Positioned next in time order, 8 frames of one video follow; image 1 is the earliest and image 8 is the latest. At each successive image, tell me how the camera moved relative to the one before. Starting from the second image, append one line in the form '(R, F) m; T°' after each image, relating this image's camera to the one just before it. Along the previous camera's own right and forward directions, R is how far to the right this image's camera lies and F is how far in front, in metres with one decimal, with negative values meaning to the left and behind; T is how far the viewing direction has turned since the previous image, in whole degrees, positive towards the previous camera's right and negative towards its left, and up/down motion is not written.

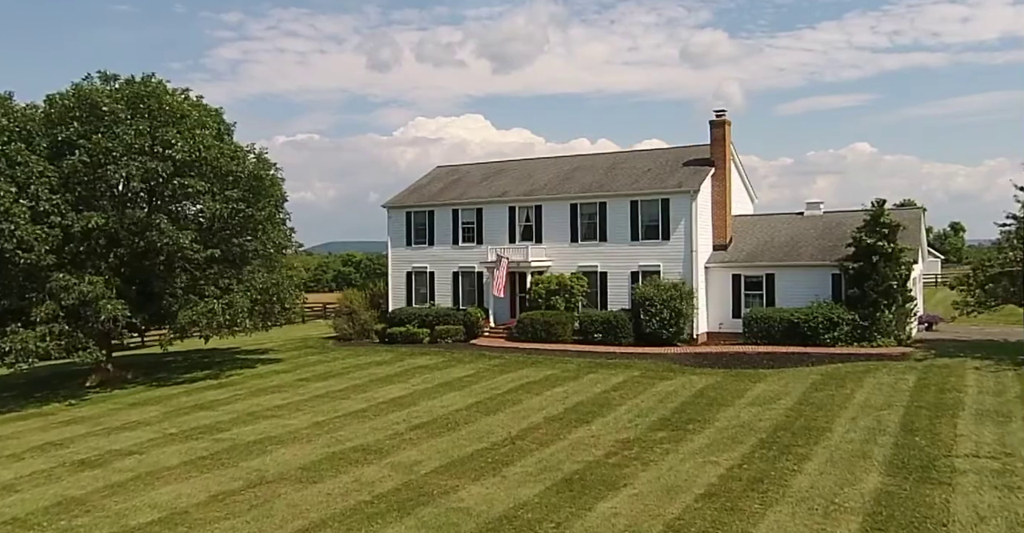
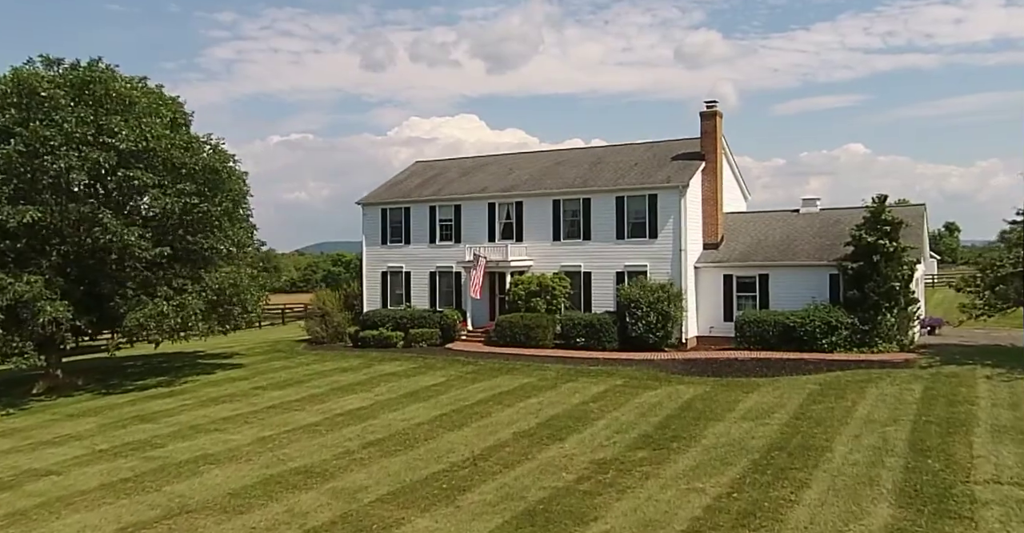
(+0.6, +2.0) m; 0°
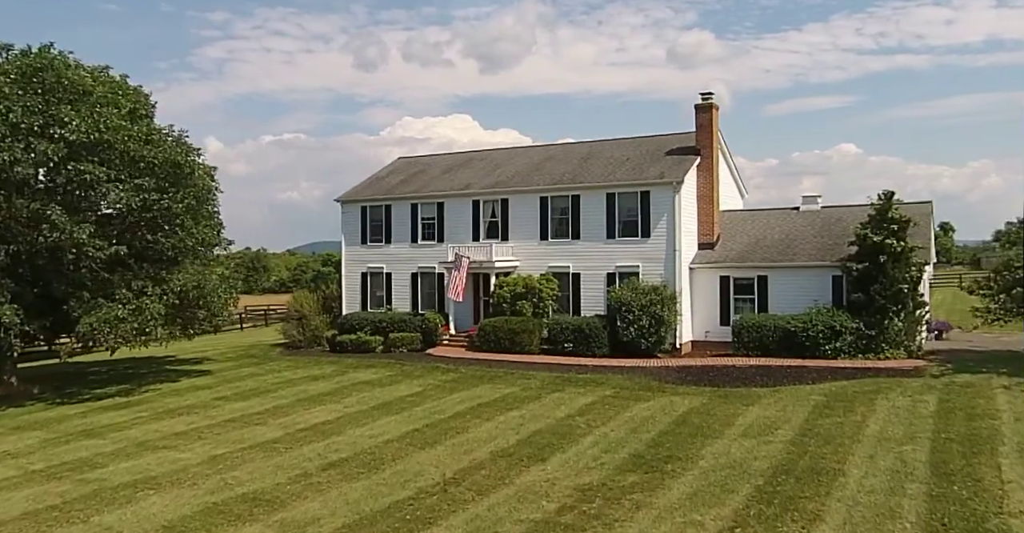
(+0.3, +1.7) m; 0°
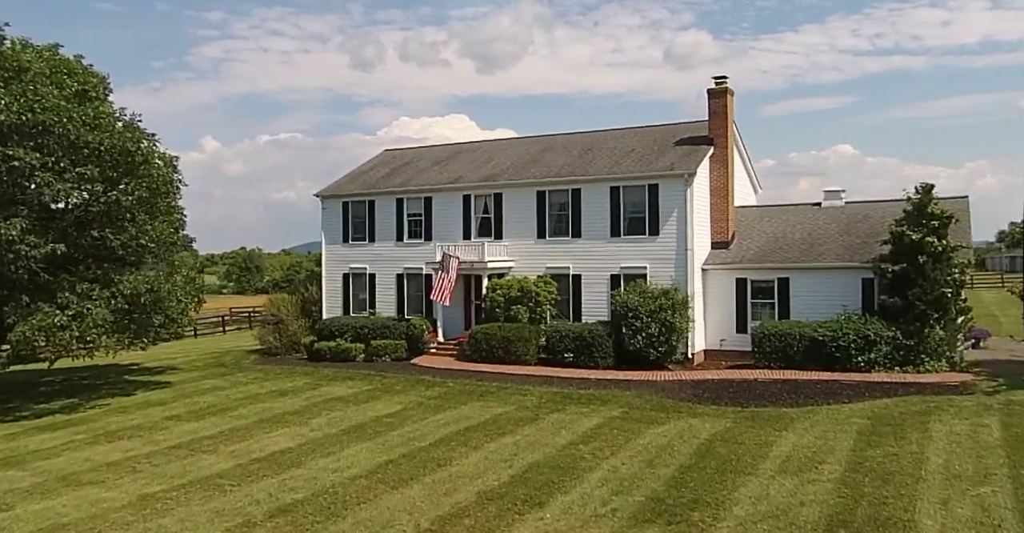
(+0.1, +2.8) m; 0°
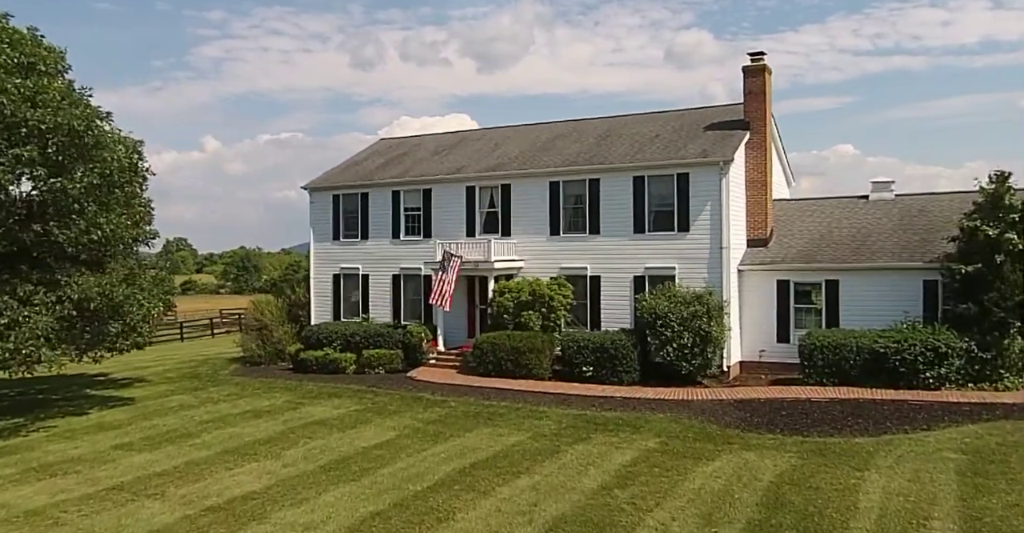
(-0.3, +3.2) m; 0°
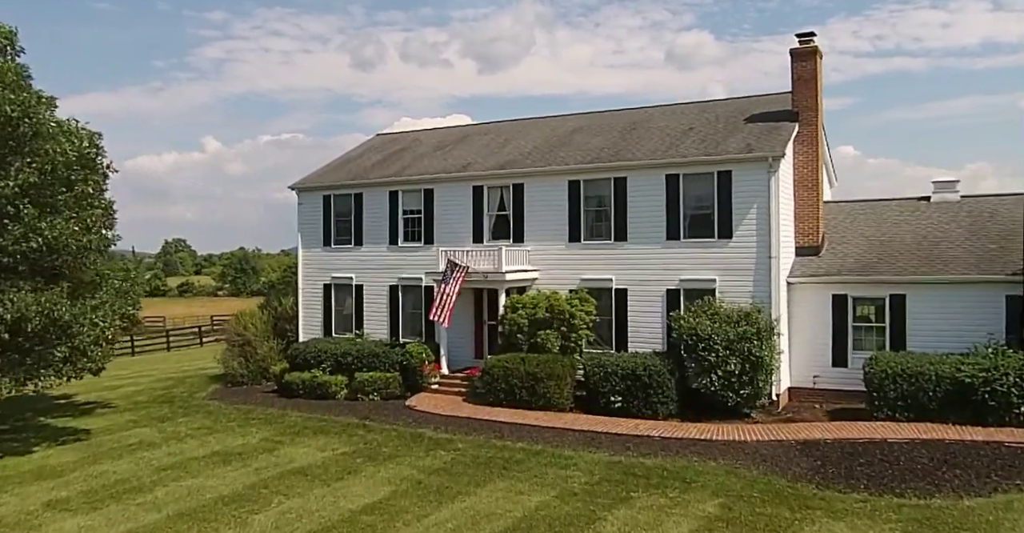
(-0.4, +3.1) m; 0°
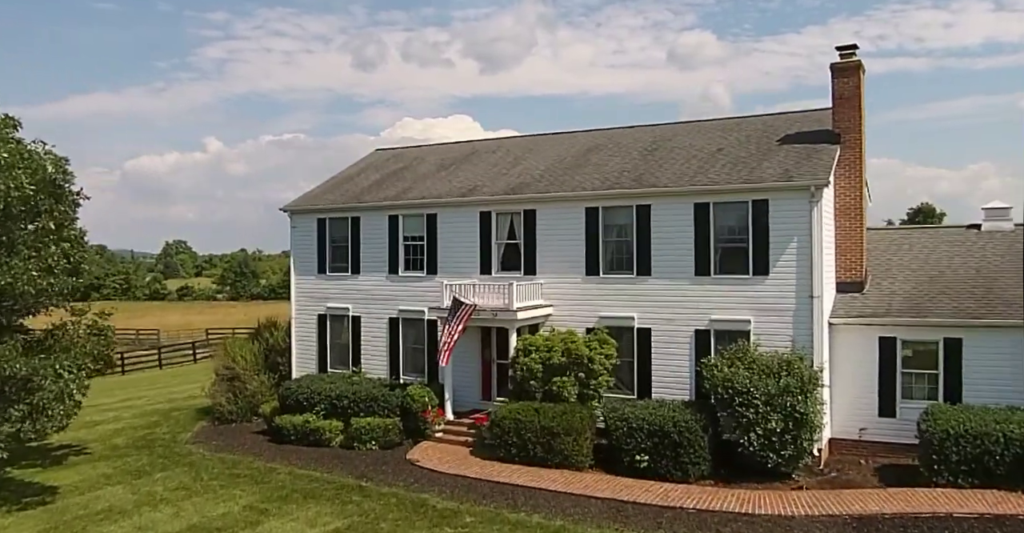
(-0.2, +1.9) m; 0°
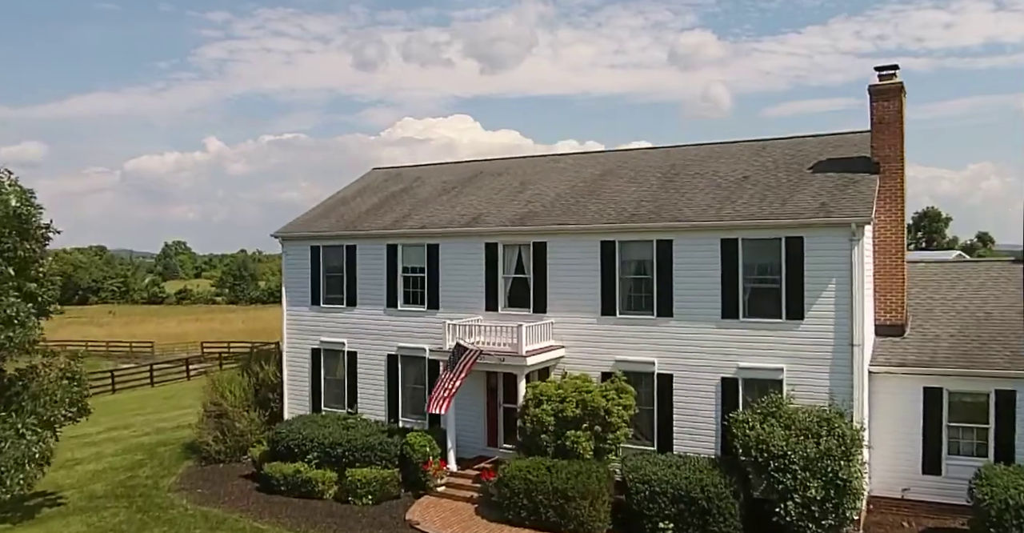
(-0.2, +1.6) m; 0°
